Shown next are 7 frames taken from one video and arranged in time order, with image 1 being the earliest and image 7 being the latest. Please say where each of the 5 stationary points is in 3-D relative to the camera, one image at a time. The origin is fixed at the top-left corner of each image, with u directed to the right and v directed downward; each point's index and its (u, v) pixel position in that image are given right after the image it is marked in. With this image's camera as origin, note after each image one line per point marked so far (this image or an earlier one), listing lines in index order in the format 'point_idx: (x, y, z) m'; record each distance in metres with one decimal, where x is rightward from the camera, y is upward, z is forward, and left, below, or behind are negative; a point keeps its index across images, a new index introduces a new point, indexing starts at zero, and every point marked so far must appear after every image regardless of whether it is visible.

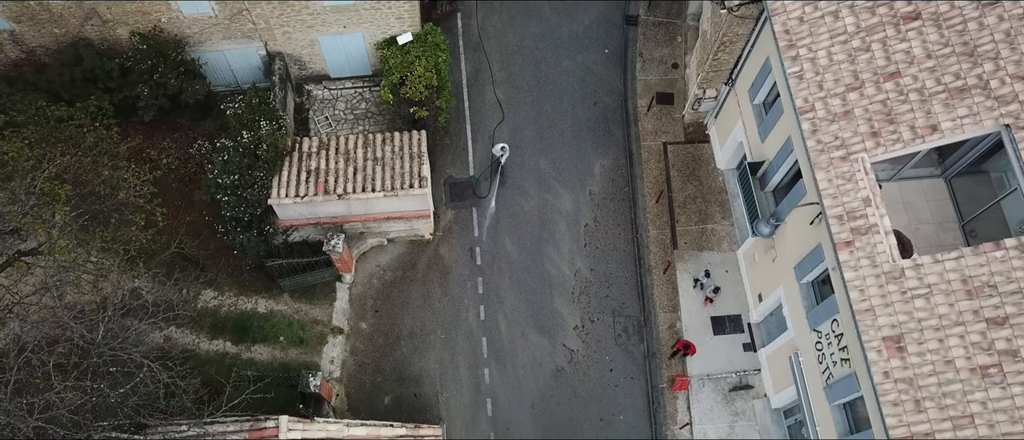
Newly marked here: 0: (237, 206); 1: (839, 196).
0: (-8.3, +0.4, +18.6) m
1: (+7.3, +0.5, +13.5) m
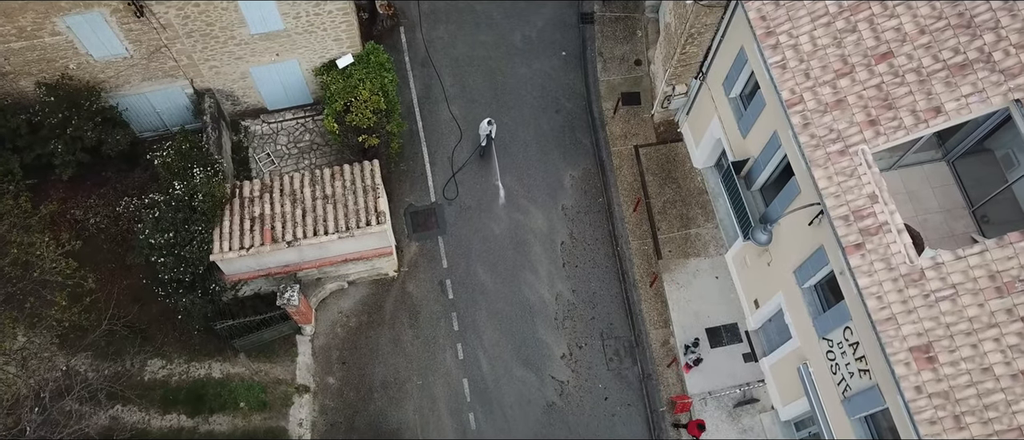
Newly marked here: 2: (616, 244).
0: (-9.1, -1.3, +16.6) m
1: (+6.6, +0.5, +12.2) m
2: (+3.2, -0.7, +19.1) m
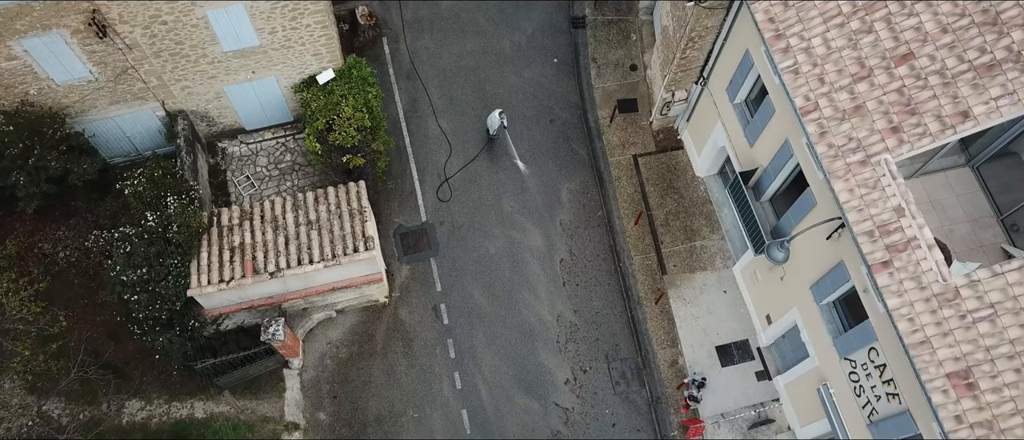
0: (-9.2, -2.2, +15.5) m
1: (+6.5, +0.2, +11.4) m
2: (+3.1, -1.2, +18.2) m
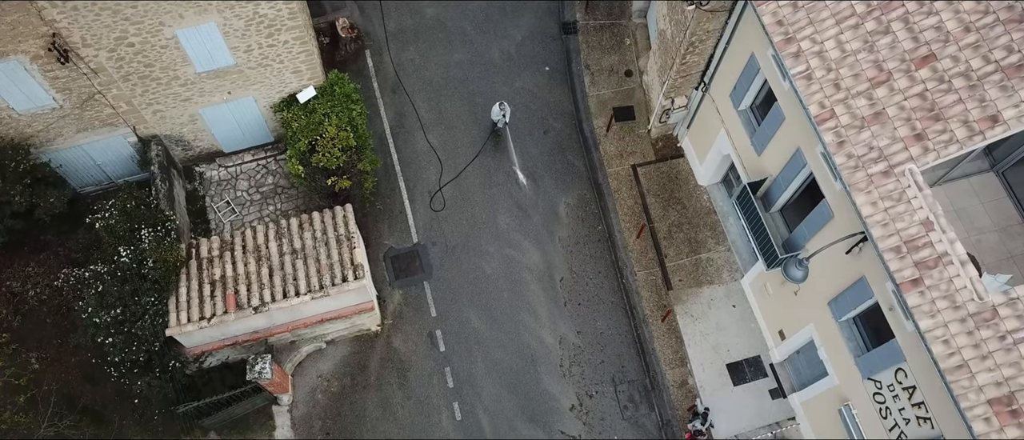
0: (-9.1, -3.0, +14.5) m
1: (+6.5, 0.0, +10.6) m
2: (+3.1, -1.6, +17.4) m
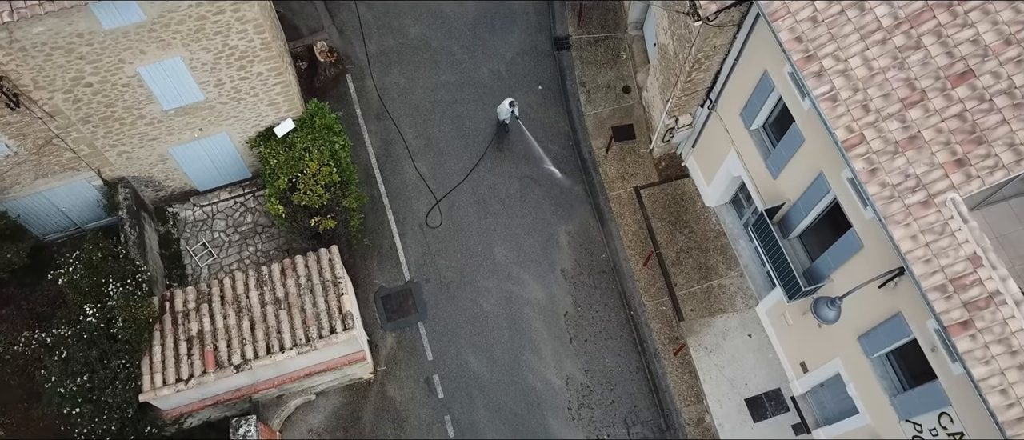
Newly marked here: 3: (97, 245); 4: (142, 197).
0: (-9.0, -4.2, +13.2) m
1: (+6.6, -0.6, +9.5) m
2: (+3.1, -2.3, +16.3) m
3: (-9.9, -0.6, +14.6) m
4: (-10.0, +0.6, +16.5) m
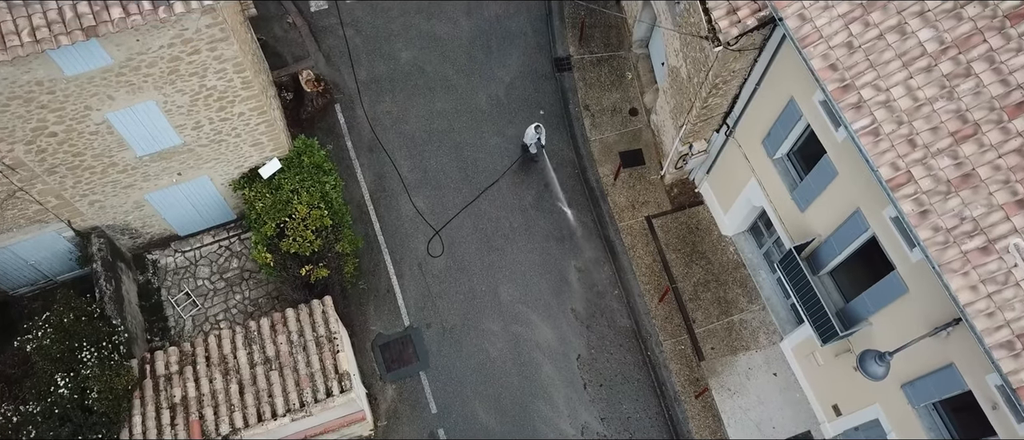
0: (-8.7, -5.4, +12.1) m
1: (+6.8, -1.3, +8.5) m
2: (+3.3, -3.2, +15.2) m
3: (-9.8, -1.9, +13.5) m
4: (-9.8, -0.6, +15.4) m
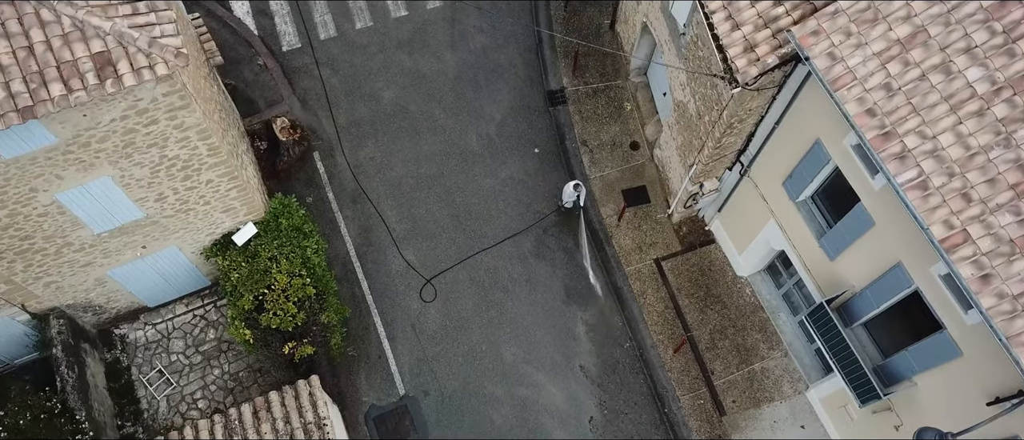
0: (-8.4, -7.1, +10.7) m
1: (+6.9, -2.1, +7.5) m
2: (+3.4, -4.2, +14.1) m
3: (-9.6, -3.6, +12.1) m
4: (-9.8, -2.4, +14.0) m
